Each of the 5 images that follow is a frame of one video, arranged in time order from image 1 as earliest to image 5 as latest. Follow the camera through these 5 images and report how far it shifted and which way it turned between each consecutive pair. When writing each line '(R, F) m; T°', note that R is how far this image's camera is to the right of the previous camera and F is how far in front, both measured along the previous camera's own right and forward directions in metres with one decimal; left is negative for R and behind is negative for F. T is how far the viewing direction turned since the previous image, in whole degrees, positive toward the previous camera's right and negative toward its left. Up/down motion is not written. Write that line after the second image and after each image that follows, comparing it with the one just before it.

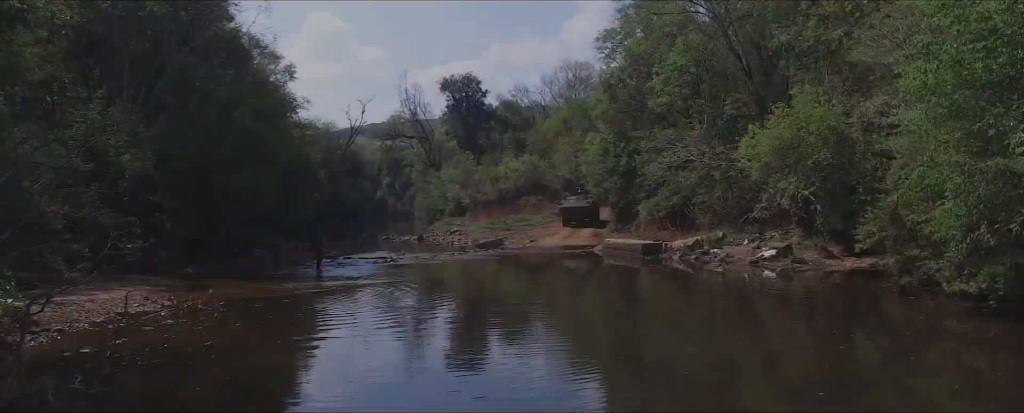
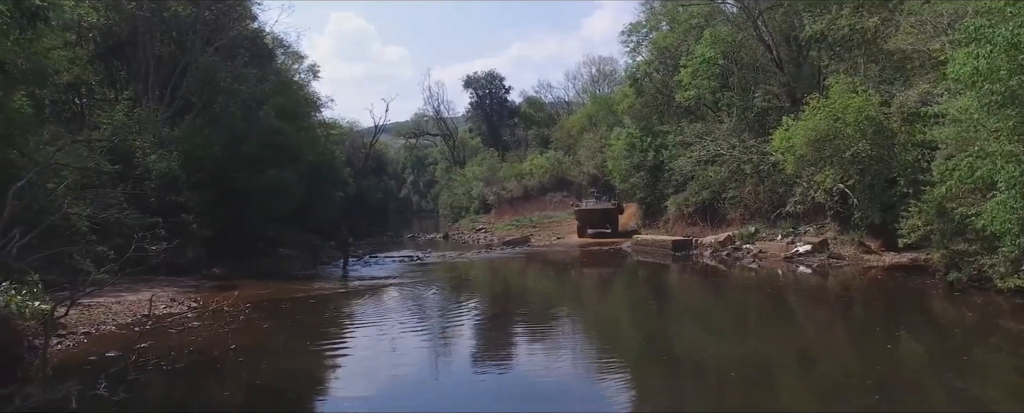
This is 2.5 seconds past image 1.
(-0.1, +0.3) m; -2°
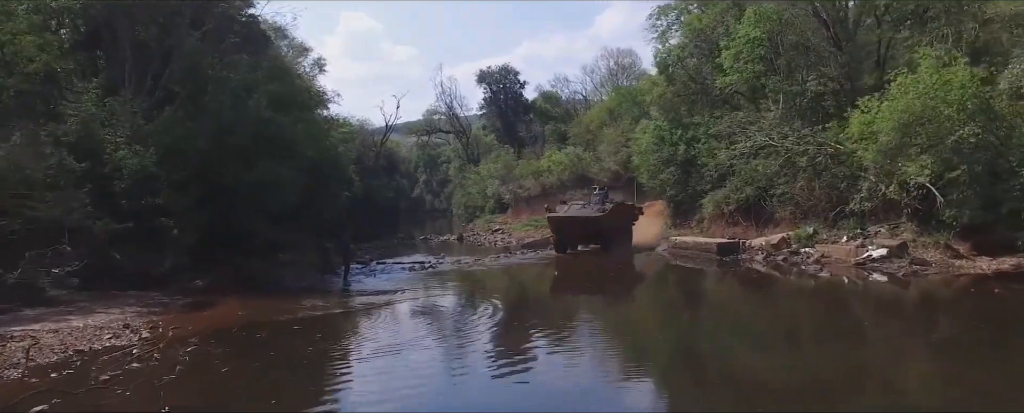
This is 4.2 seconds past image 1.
(-0.3, +2.8) m; -1°
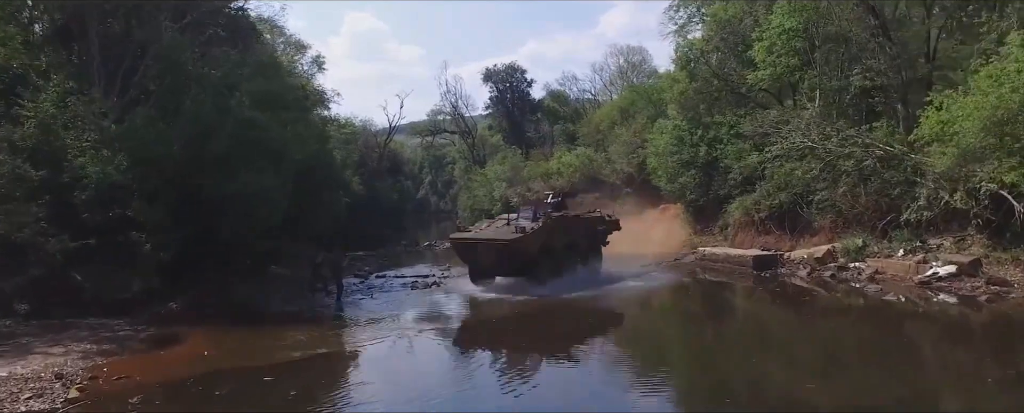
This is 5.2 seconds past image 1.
(-0.2, +2.2) m; 0°
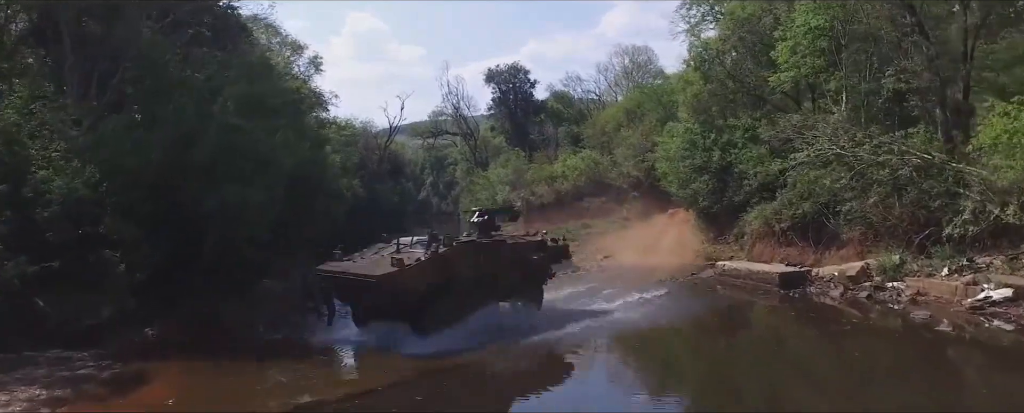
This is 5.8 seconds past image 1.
(-0.1, +1.5) m; 0°
